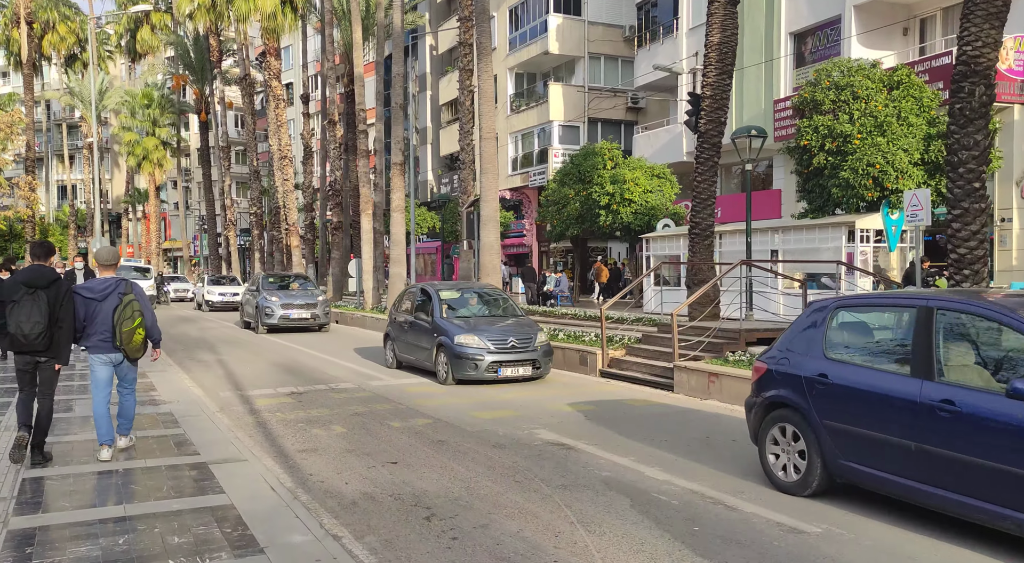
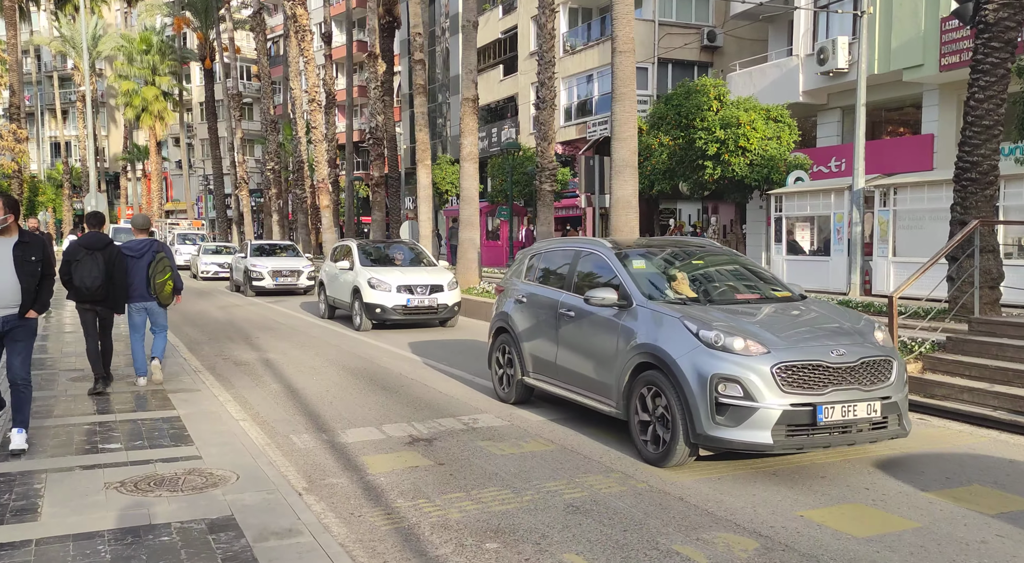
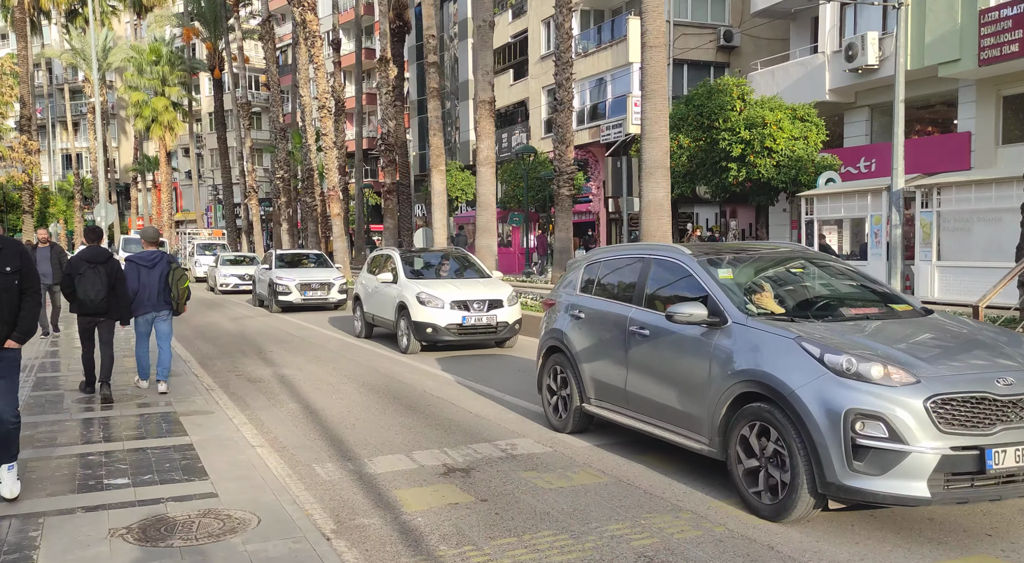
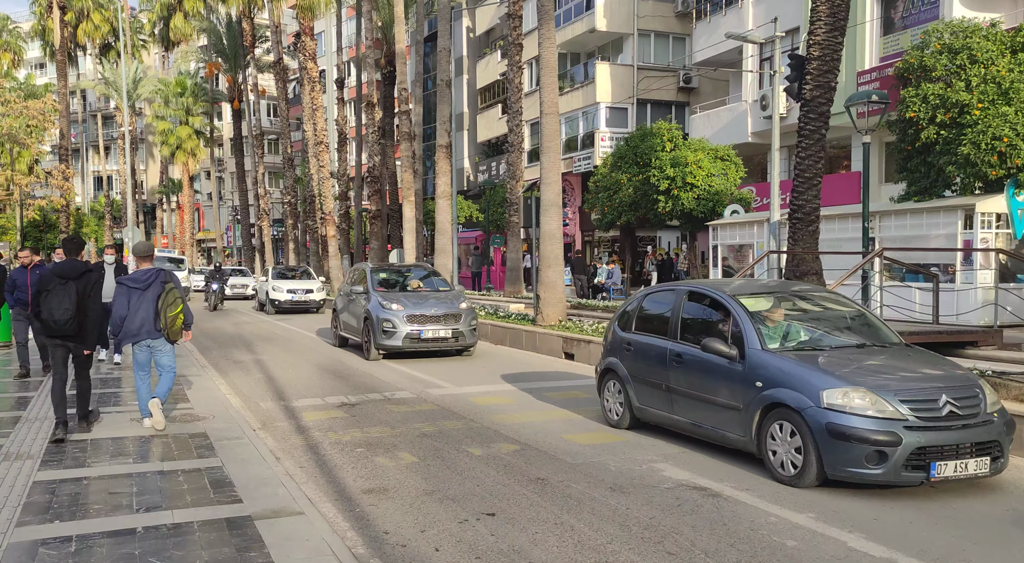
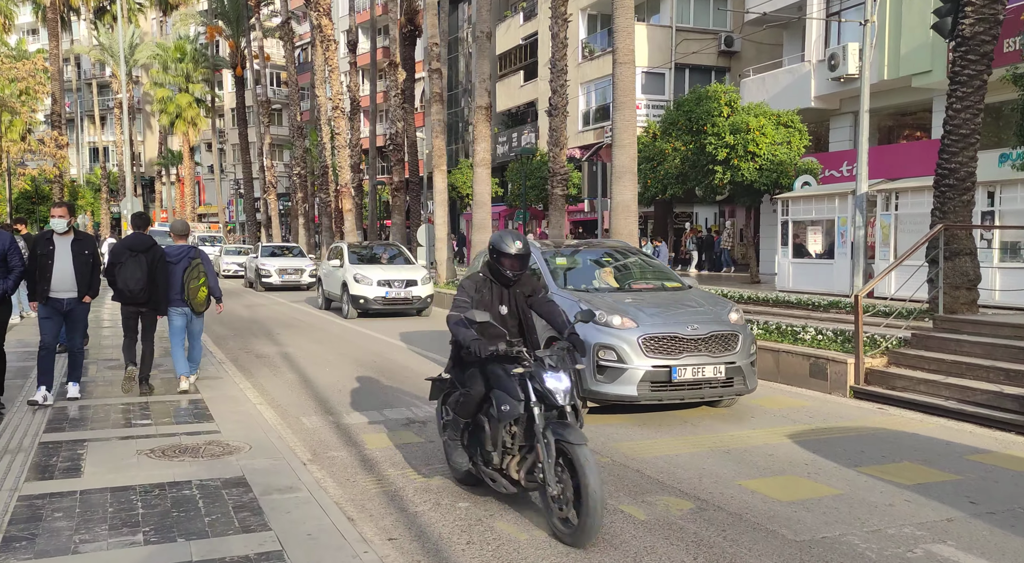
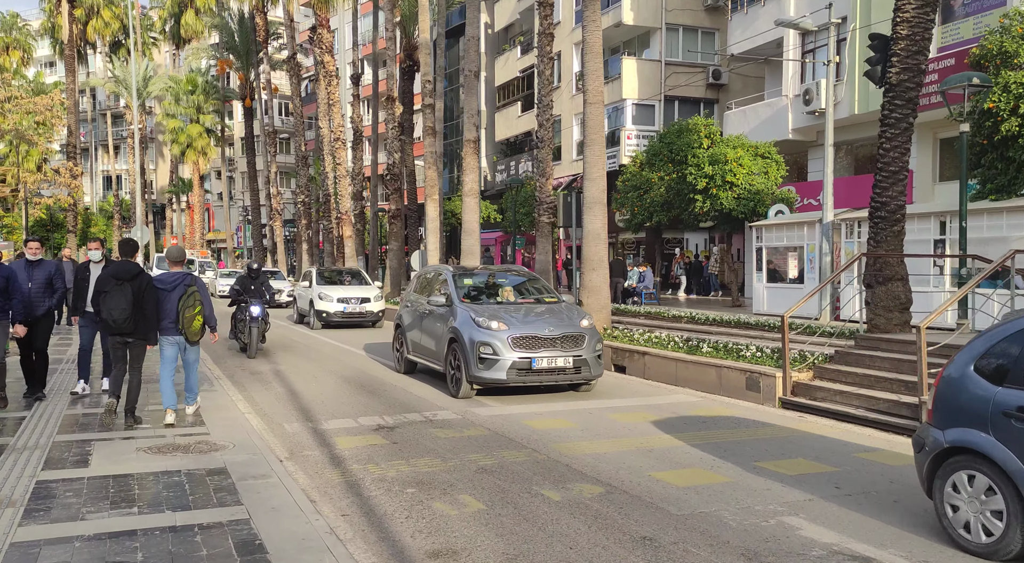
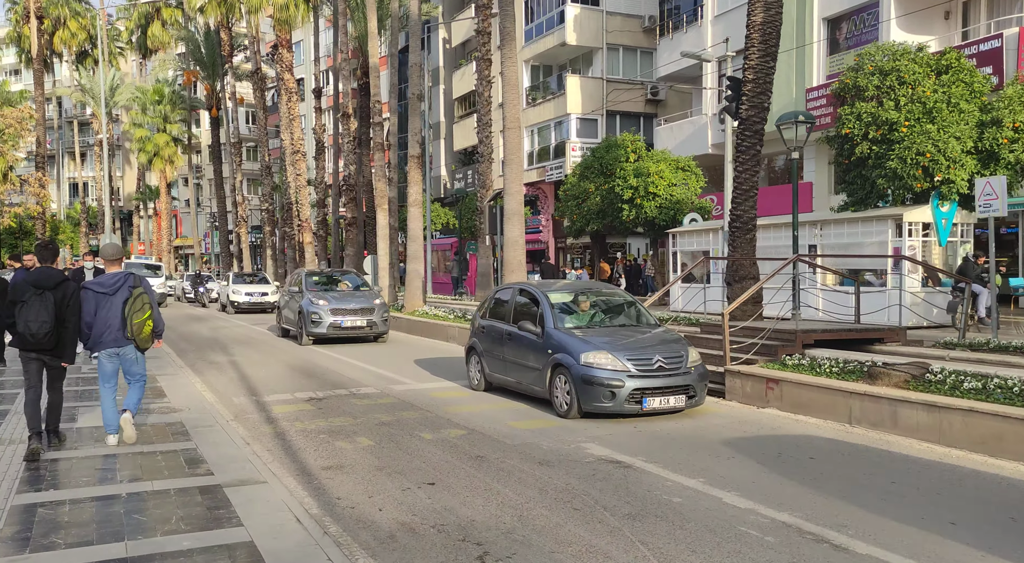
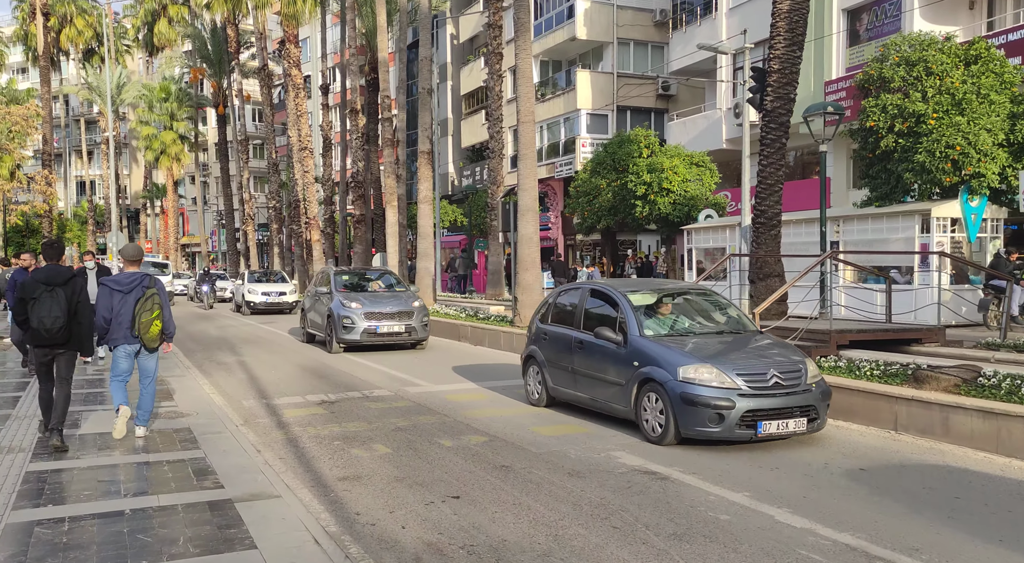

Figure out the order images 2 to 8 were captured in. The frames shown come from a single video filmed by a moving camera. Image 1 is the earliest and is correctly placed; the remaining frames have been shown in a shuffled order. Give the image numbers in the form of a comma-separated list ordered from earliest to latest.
7, 8, 4, 6, 5, 2, 3
